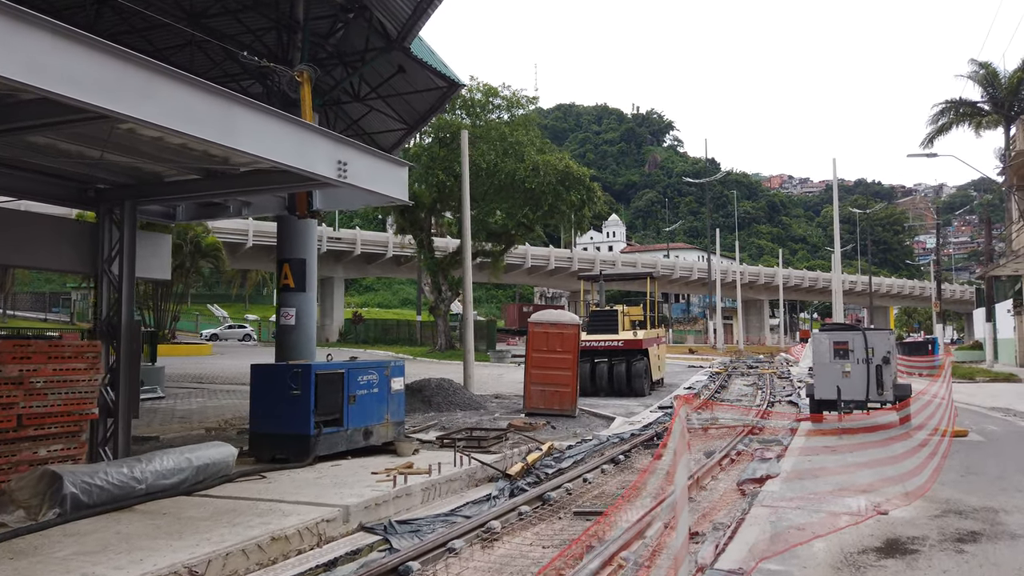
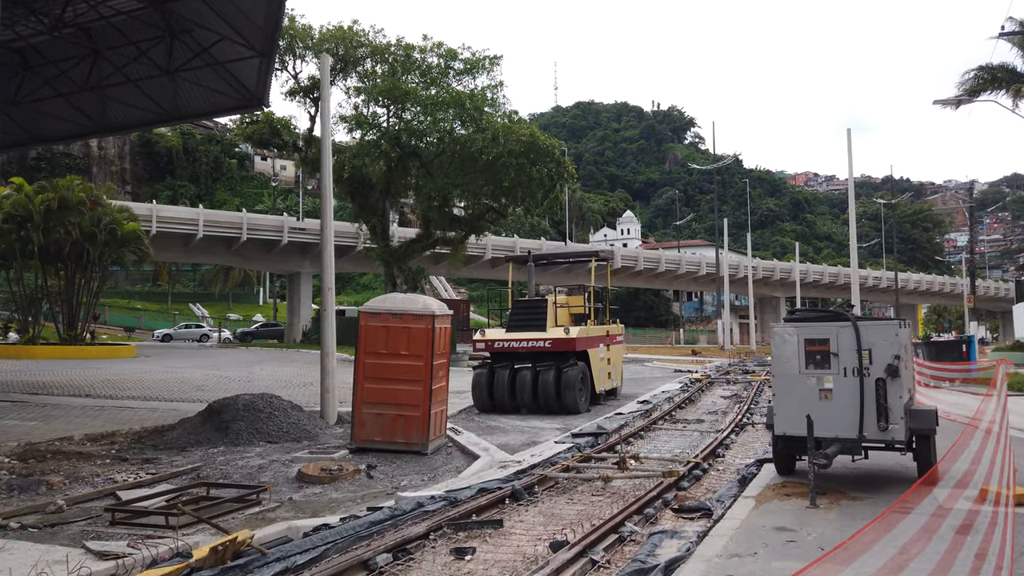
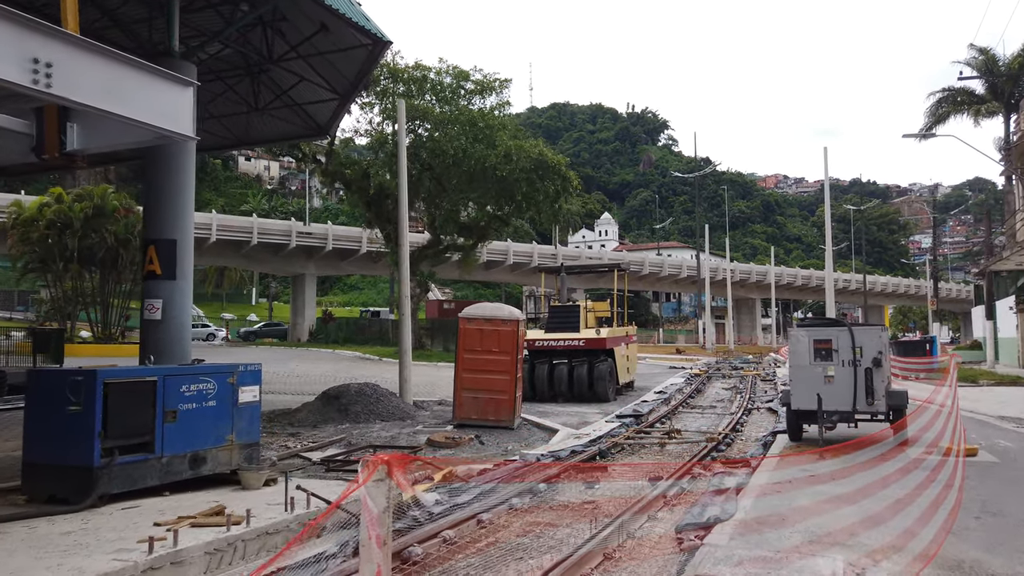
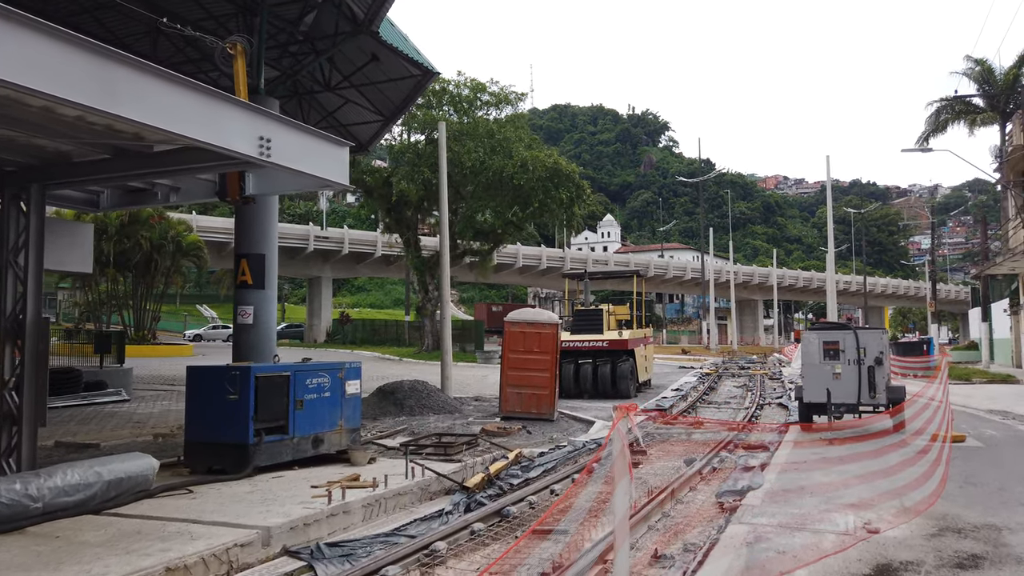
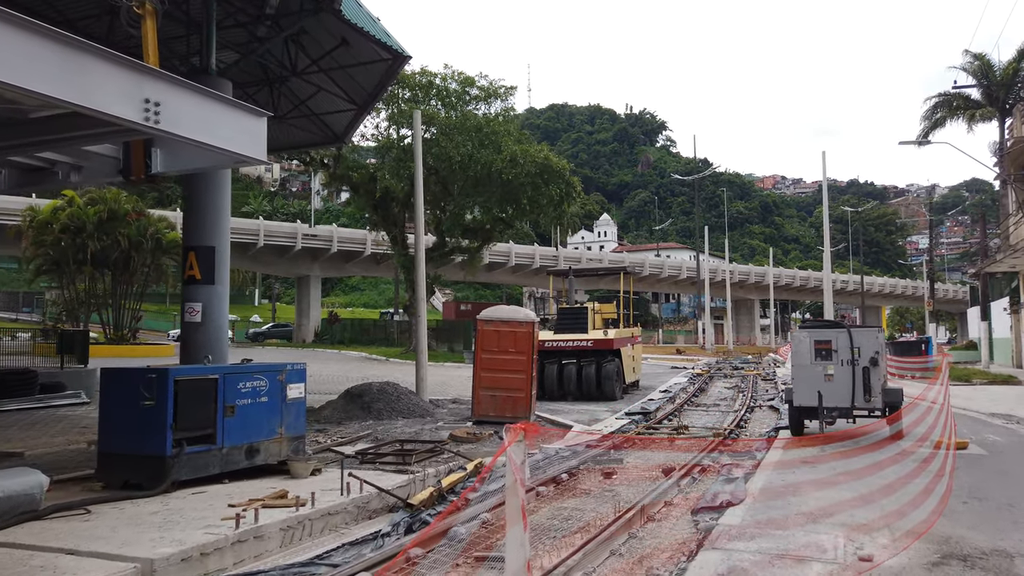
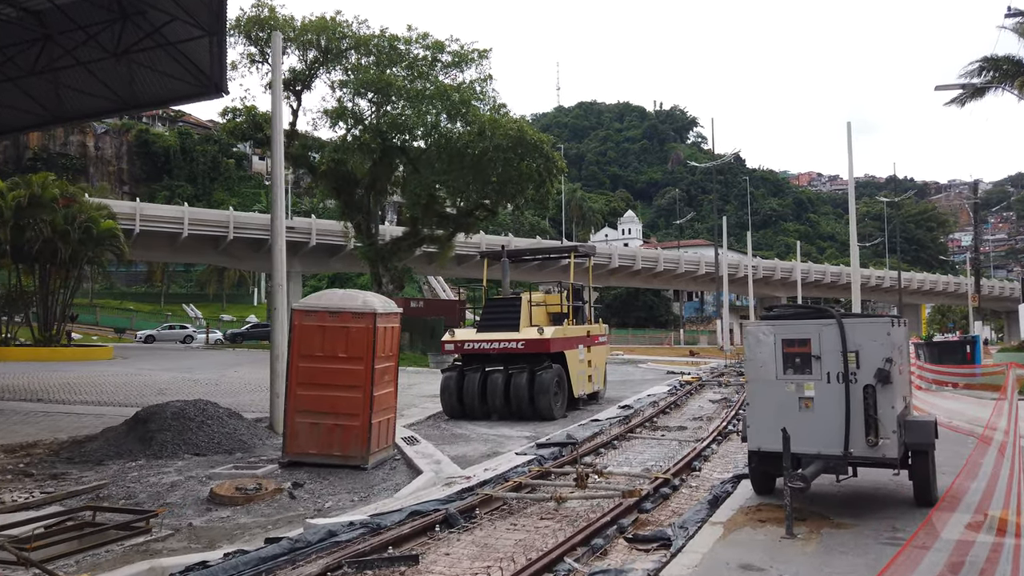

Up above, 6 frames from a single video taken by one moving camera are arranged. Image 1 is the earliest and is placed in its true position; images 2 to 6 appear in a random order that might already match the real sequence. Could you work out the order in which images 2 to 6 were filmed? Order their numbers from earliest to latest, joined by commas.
4, 5, 3, 2, 6
